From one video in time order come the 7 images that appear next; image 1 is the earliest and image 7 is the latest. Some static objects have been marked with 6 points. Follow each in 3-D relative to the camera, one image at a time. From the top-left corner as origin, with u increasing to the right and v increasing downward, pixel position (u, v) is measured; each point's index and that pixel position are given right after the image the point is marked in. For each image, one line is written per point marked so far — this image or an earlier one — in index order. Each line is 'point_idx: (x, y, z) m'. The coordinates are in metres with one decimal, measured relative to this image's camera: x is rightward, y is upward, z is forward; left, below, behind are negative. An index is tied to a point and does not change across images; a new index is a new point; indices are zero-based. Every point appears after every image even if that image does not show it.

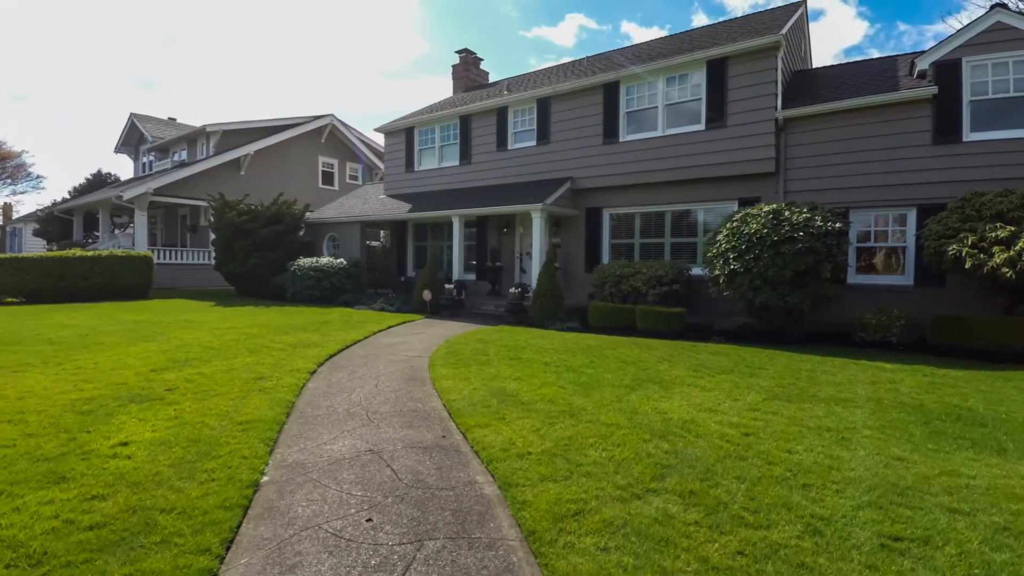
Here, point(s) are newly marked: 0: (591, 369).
0: (+0.9, -1.0, +6.2) m
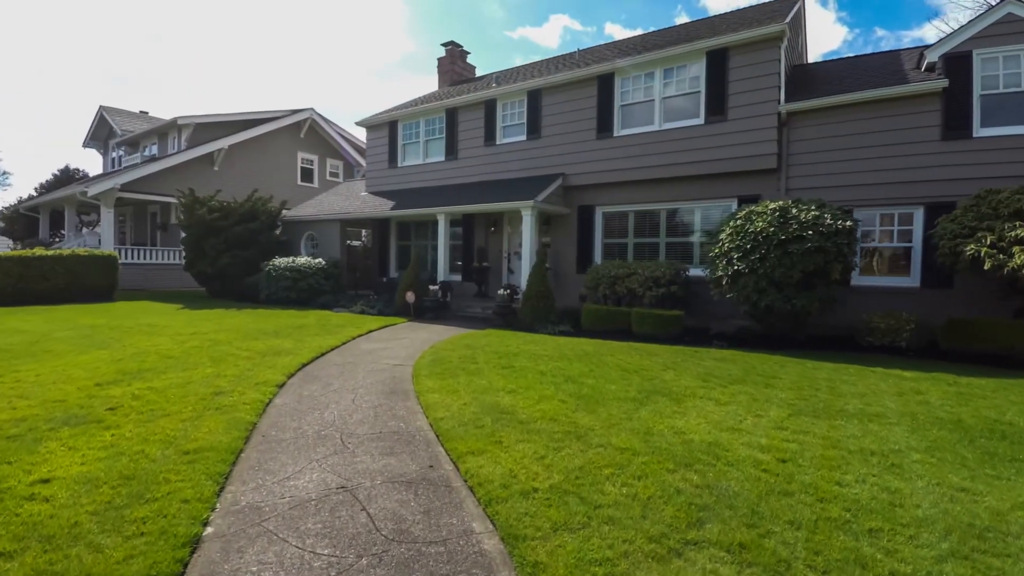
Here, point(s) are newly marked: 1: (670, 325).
0: (+0.9, -1.0, +5.6) m
1: (+2.7, -0.6, +8.7) m
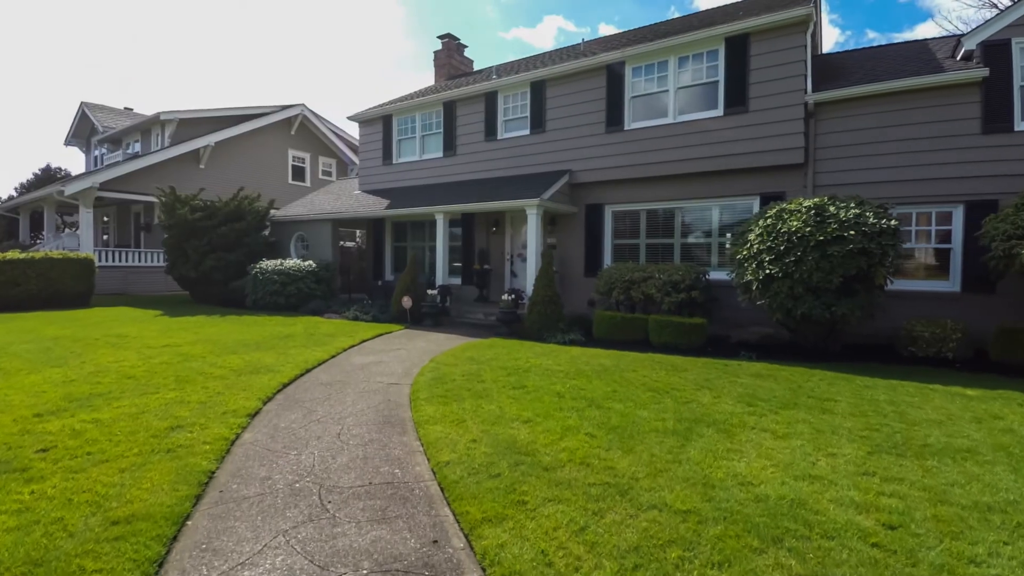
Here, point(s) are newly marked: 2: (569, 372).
0: (+1.0, -1.1, +4.8) m
1: (+2.8, -0.7, +7.9) m
2: (+0.7, -1.0, +6.0) m
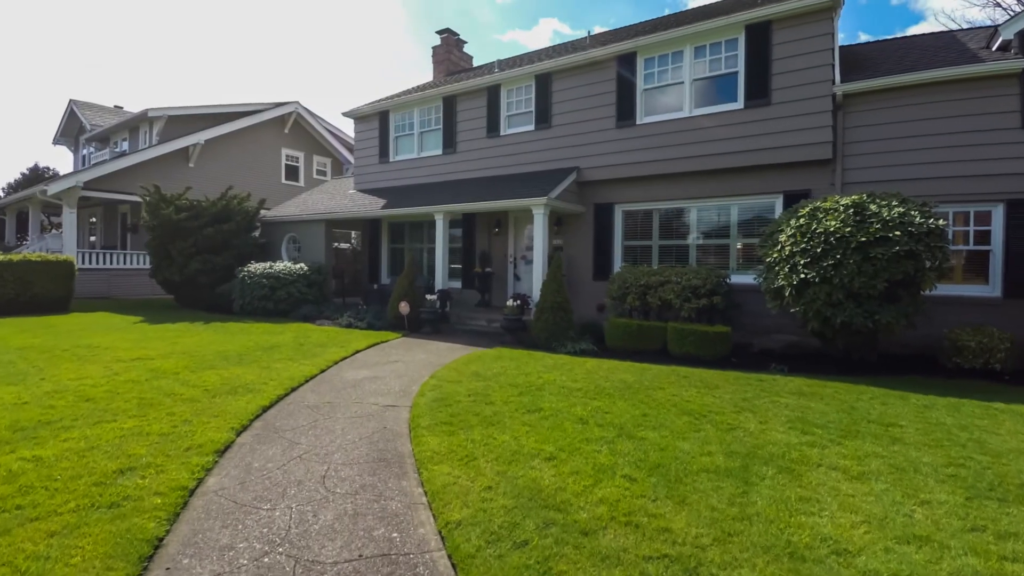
0: (+1.1, -1.2, +4.2) m
1: (+2.9, -0.8, +7.3) m
2: (+0.8, -1.1, +5.4) m
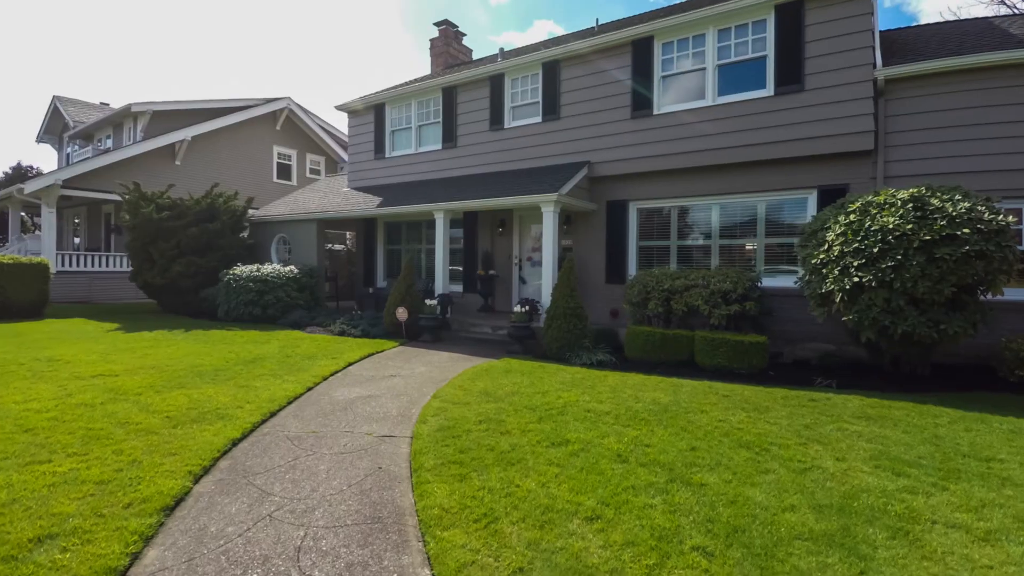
0: (+1.3, -1.2, +3.4) m
1: (+3.1, -0.9, +6.5) m
2: (+1.0, -1.1, +4.6) m
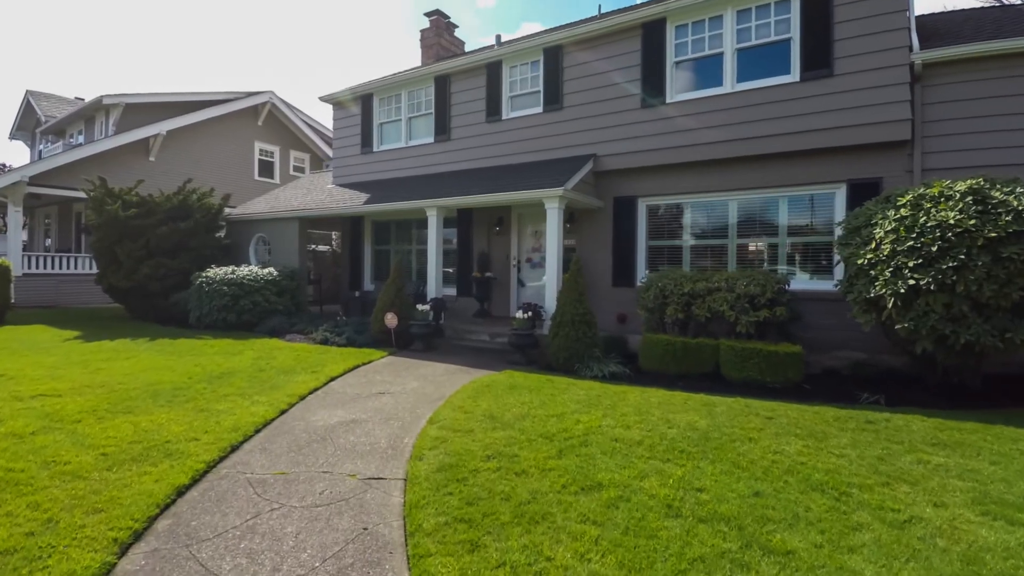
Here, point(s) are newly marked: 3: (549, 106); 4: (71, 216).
0: (+1.4, -1.3, +2.6) m
1: (+3.1, -0.9, +5.8) m
2: (+1.1, -1.2, +3.8) m
3: (+0.7, +3.4, +9.6) m
4: (-16.6, +2.7, +19.1) m
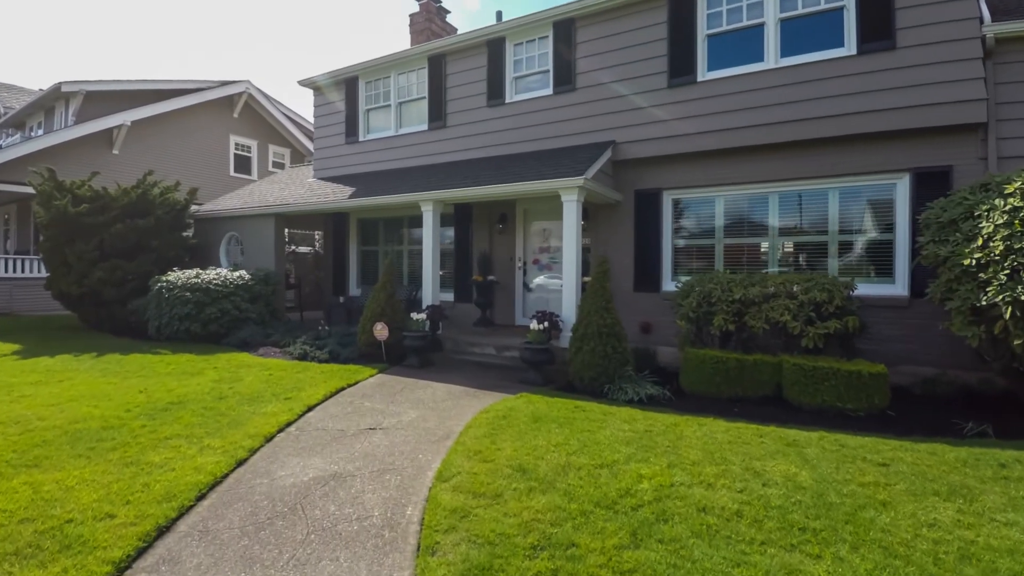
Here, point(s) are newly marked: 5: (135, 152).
0: (+1.7, -1.3, +1.6) m
1: (+3.4, -1.0, +4.8) m
2: (+1.3, -1.2, +2.7) m
3: (+0.8, +3.3, +8.5) m
4: (-16.8, +2.5, +17.6) m
5: (-11.3, +4.1, +15.2) m
